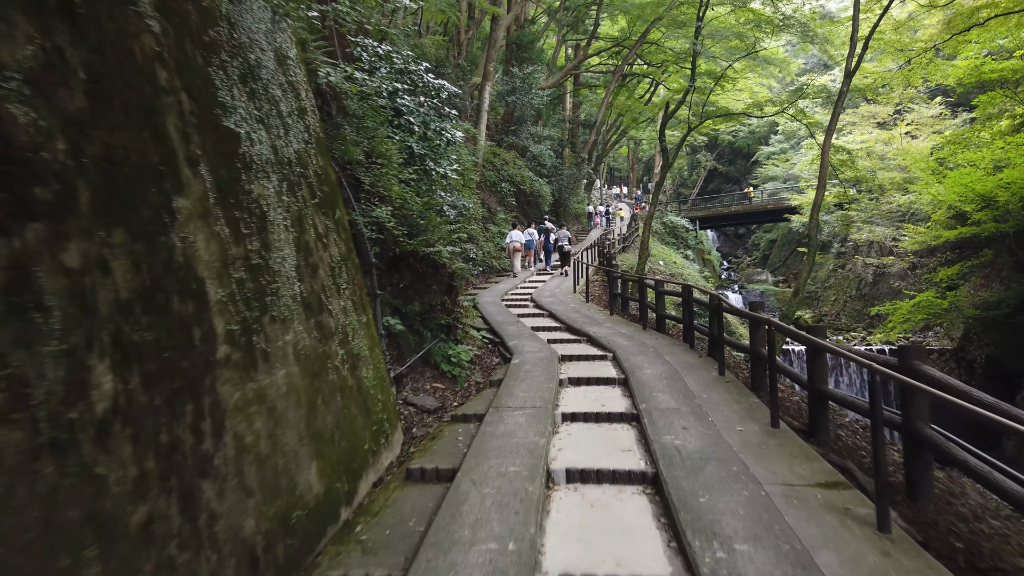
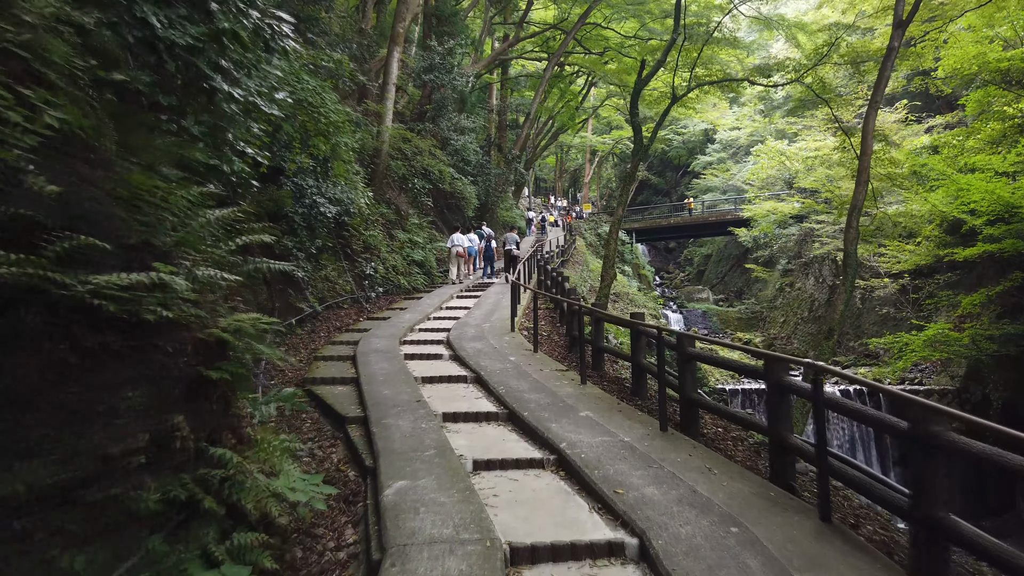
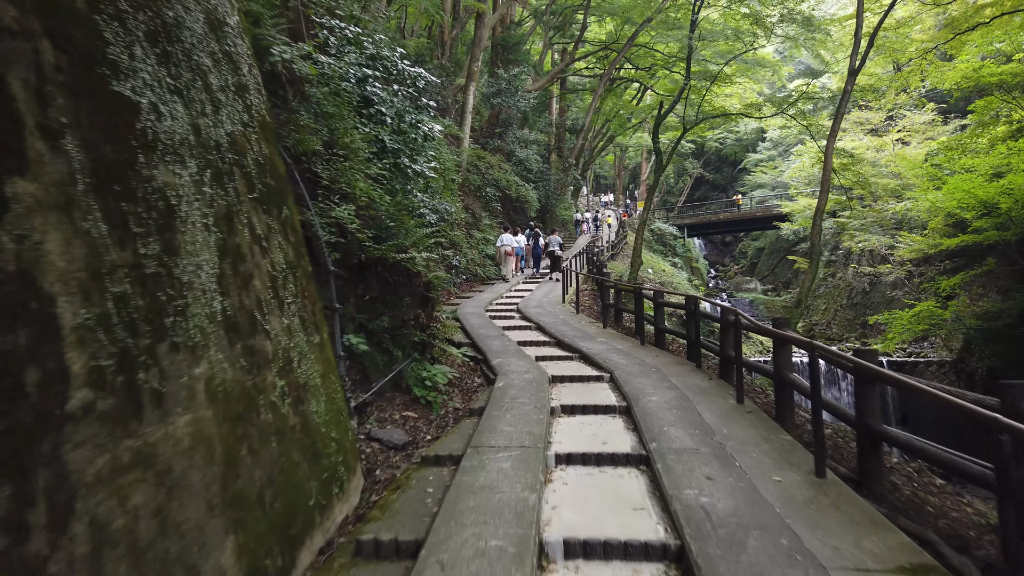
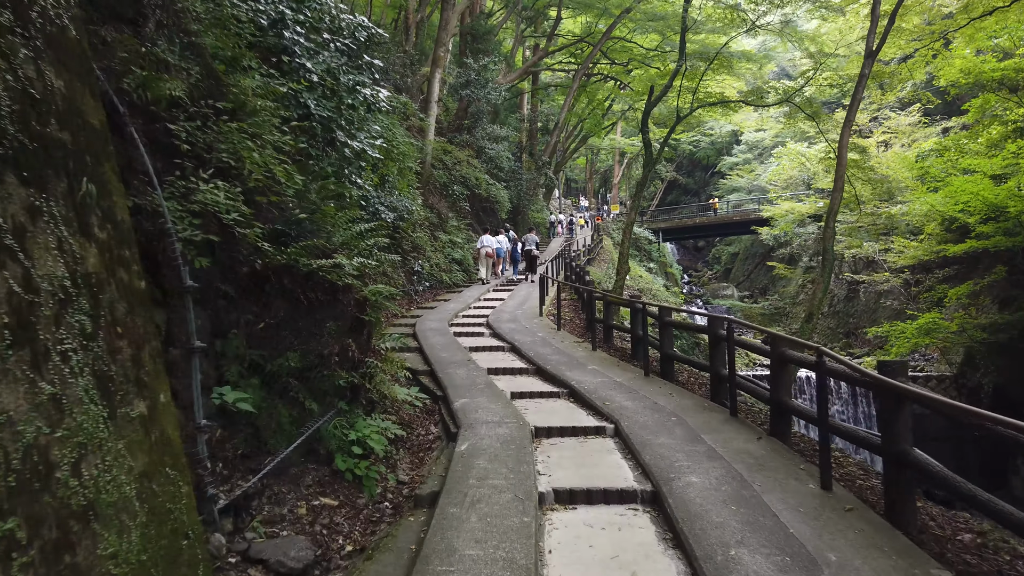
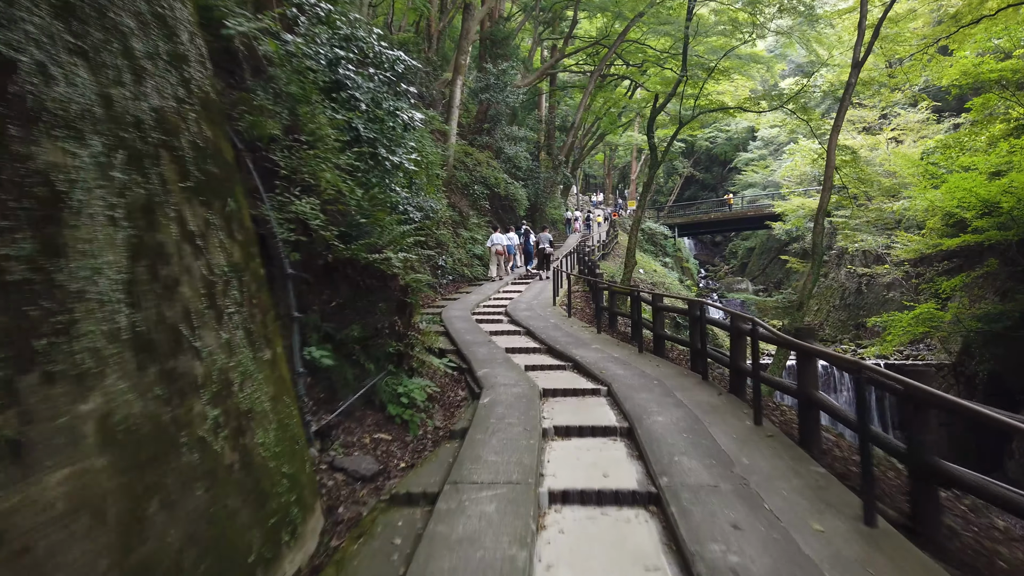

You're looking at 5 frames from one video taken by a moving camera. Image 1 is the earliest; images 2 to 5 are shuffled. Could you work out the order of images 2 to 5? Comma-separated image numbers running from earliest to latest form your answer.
3, 5, 4, 2
